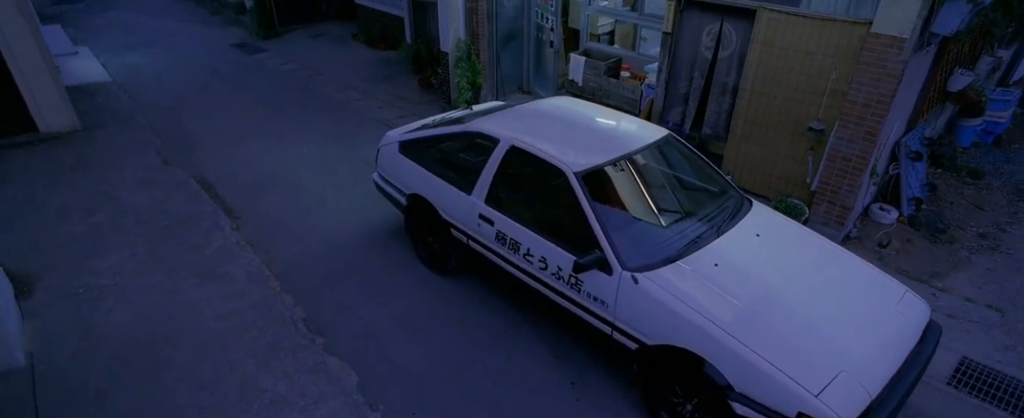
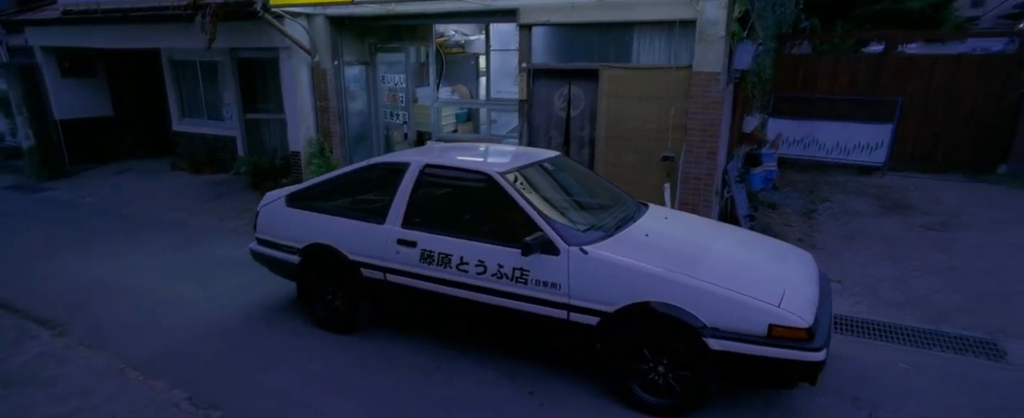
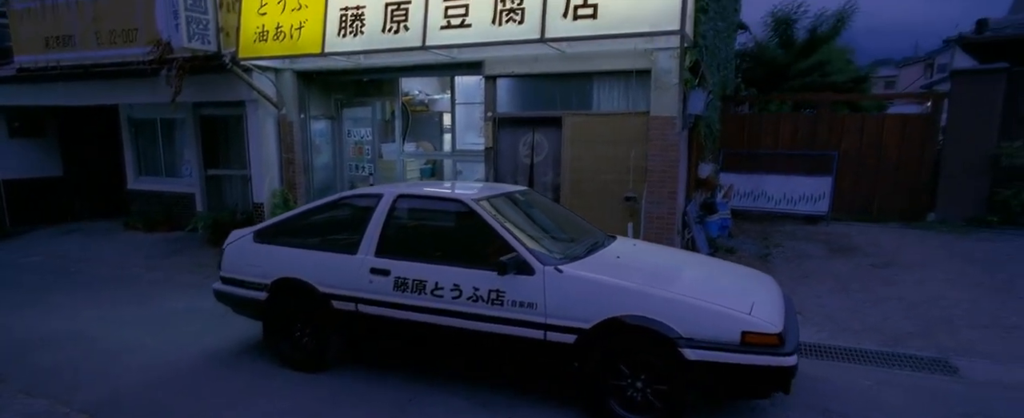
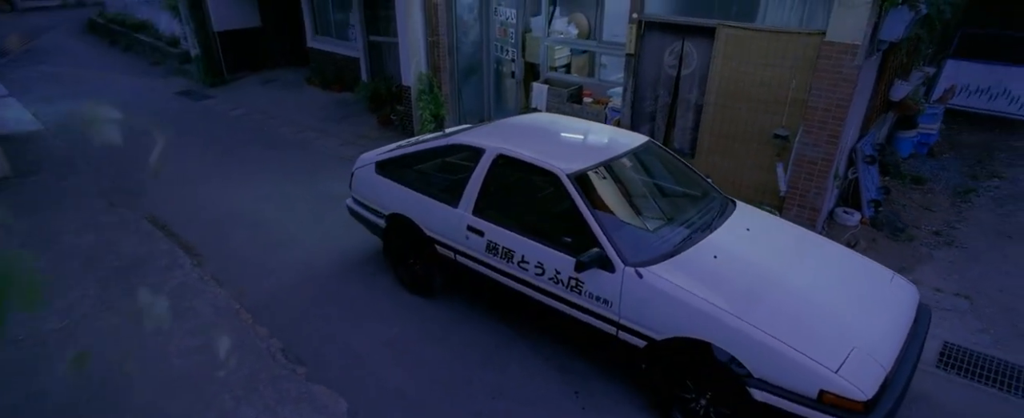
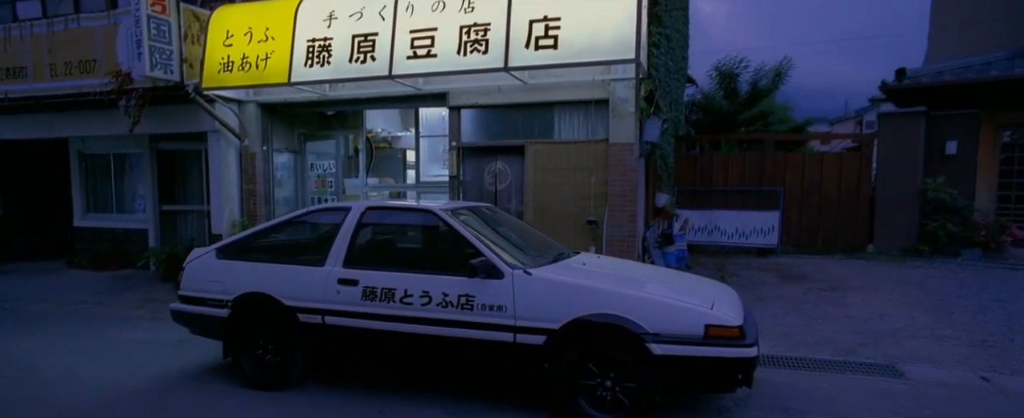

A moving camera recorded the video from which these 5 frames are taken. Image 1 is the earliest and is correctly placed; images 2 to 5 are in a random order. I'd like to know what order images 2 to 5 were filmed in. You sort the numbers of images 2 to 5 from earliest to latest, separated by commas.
4, 2, 3, 5
